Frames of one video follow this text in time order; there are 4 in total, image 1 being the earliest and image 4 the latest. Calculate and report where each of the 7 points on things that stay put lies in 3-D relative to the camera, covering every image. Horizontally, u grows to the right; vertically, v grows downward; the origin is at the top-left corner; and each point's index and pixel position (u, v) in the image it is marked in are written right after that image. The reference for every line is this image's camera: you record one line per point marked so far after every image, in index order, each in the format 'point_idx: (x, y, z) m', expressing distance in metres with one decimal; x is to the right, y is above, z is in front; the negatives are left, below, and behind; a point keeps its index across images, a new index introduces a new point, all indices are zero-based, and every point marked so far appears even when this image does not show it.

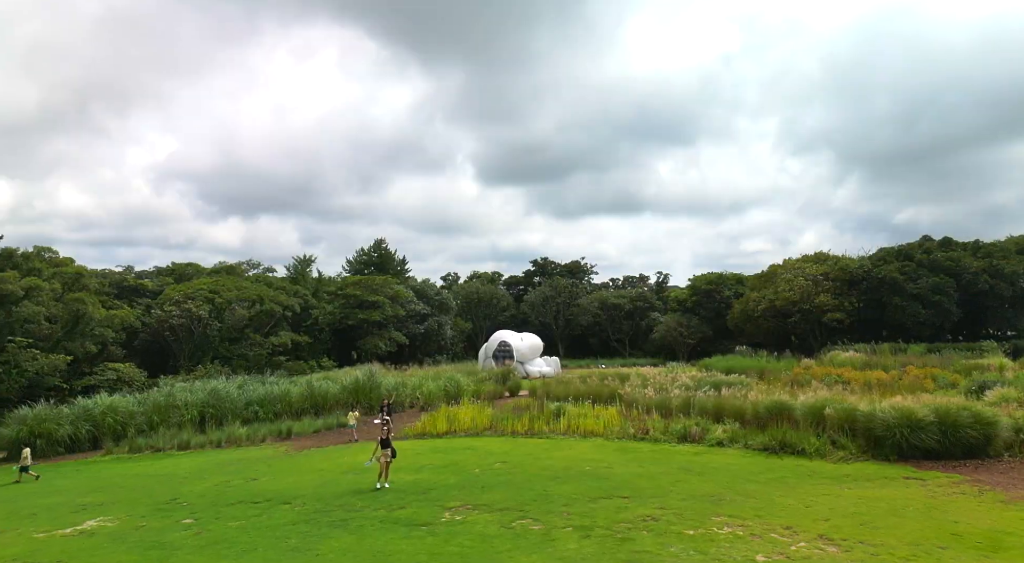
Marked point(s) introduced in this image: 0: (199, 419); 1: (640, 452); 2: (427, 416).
0: (-8.3, -3.7, +18.1) m
1: (+2.5, -3.3, +13.3) m
2: (-2.3, -3.6, +18.1) m
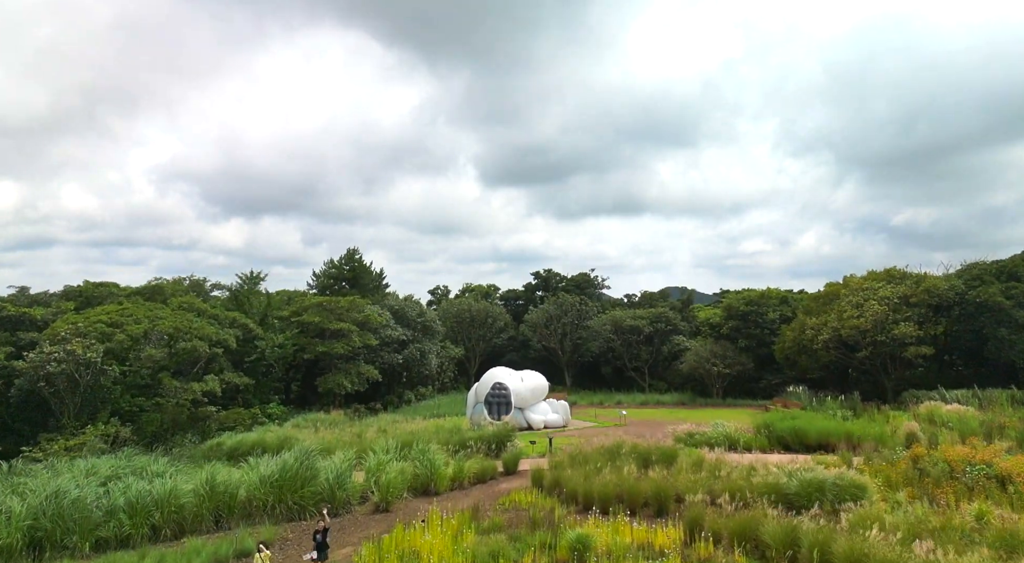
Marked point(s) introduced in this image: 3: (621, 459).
0: (-8.4, -4.5, +11.8) m
1: (+2.4, -4.2, +7.0) m
2: (-2.4, -4.4, +11.8) m
3: (+2.4, -4.0, +15.3) m
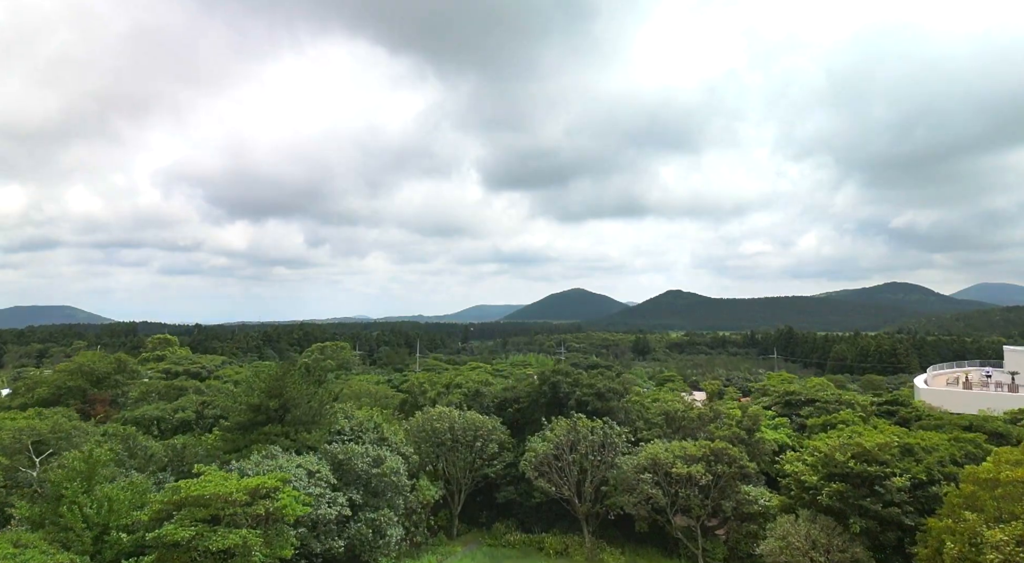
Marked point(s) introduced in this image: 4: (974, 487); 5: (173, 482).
0: (-8.6, -8.8, +1.9) m
1: (+2.3, -8.5, -2.9) m
2: (-2.5, -8.8, +1.9) m
3: (+2.3, -8.3, +5.4) m
4: (+11.8, -5.2, +17.5) m
5: (-8.8, -5.1, +17.8) m
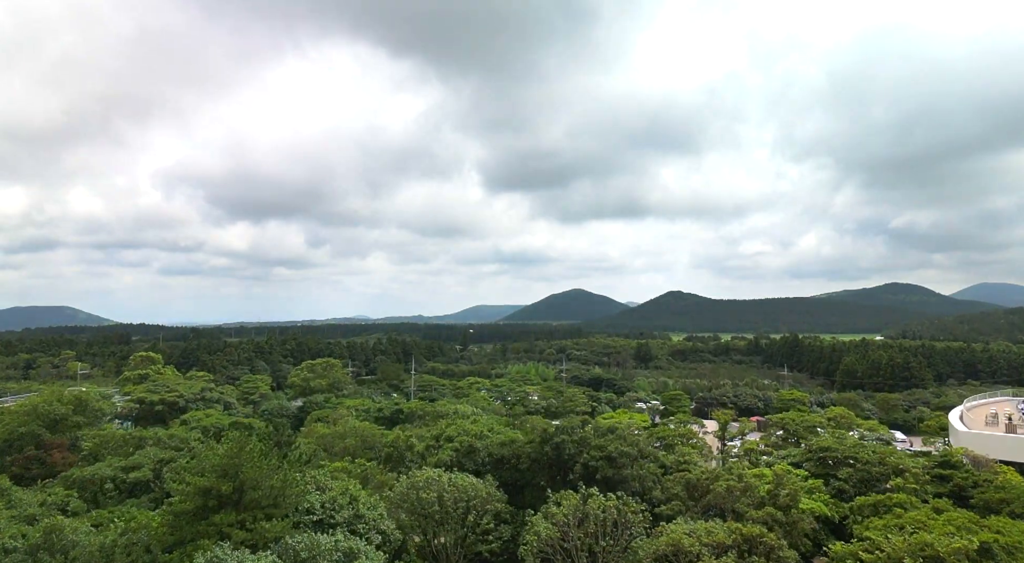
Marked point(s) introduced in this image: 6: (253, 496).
0: (-8.7, -10.5, -1.7) m
1: (+2.2, -10.2, -6.5) m
2: (-2.6, -10.4, -1.7) m
3: (+2.2, -10.0, +1.8) m
4: (+11.8, -6.9, +13.9) m
5: (-8.8, -6.8, +14.2) m
6: (-7.5, -6.1, +19.8) m
